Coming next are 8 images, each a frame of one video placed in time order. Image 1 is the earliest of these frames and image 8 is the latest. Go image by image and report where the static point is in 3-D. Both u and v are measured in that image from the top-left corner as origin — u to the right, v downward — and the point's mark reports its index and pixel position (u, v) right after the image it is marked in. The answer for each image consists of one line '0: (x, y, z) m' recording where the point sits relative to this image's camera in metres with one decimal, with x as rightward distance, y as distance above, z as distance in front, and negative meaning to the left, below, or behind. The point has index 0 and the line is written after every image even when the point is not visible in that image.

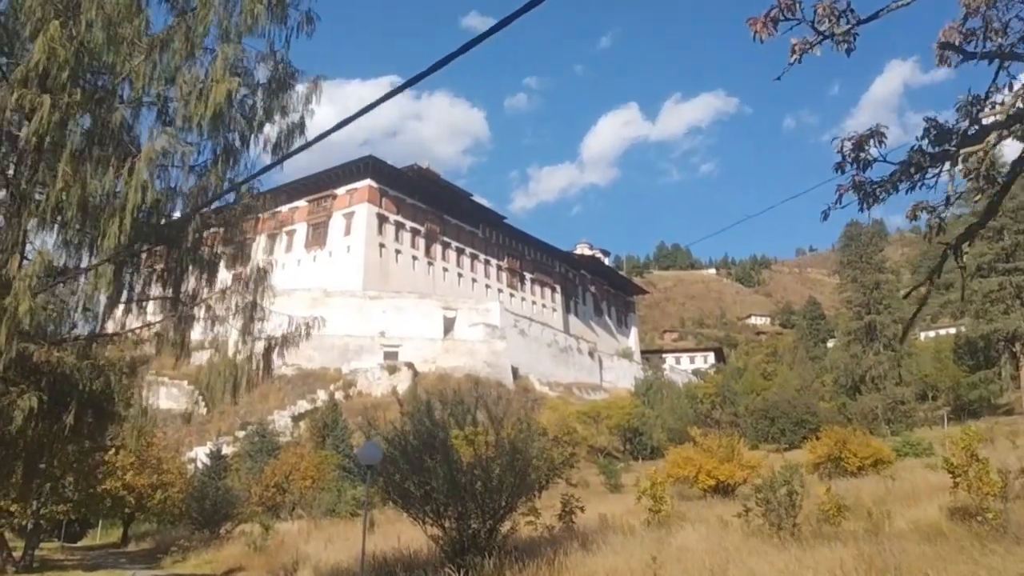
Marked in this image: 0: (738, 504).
0: (+4.8, -4.7, +16.4) m
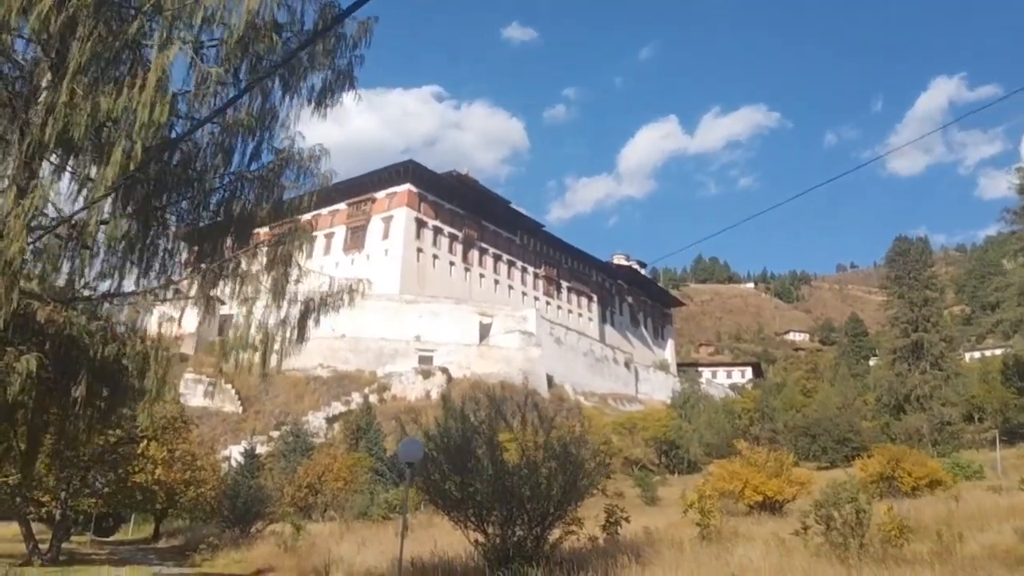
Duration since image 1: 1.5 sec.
0: (+5.6, -4.8, +15.5) m
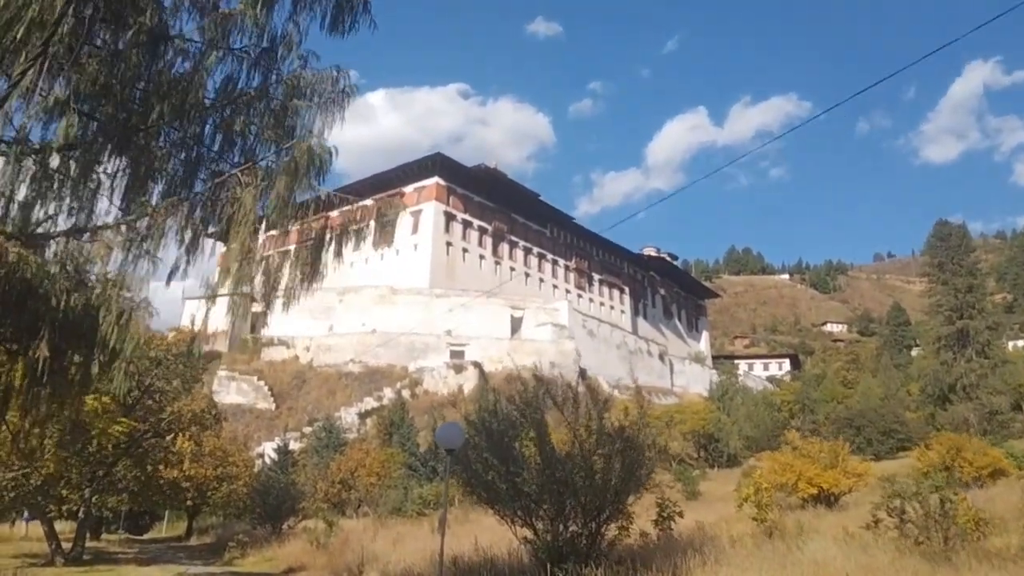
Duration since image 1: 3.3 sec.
0: (+6.4, -4.3, +14.5) m
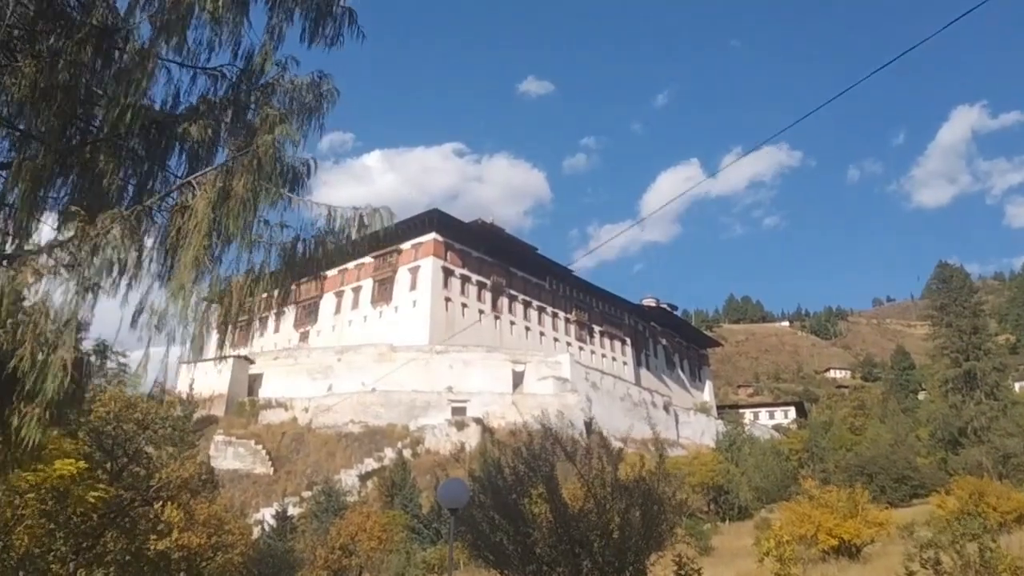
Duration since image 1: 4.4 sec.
0: (+6.6, -5.1, +13.8) m
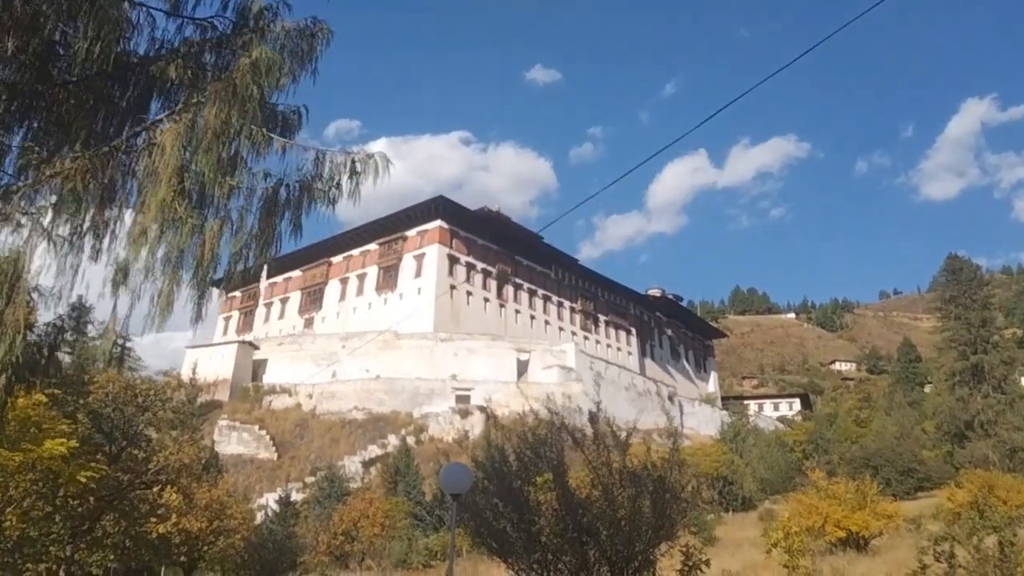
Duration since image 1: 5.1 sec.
0: (+6.6, -4.9, +13.5) m
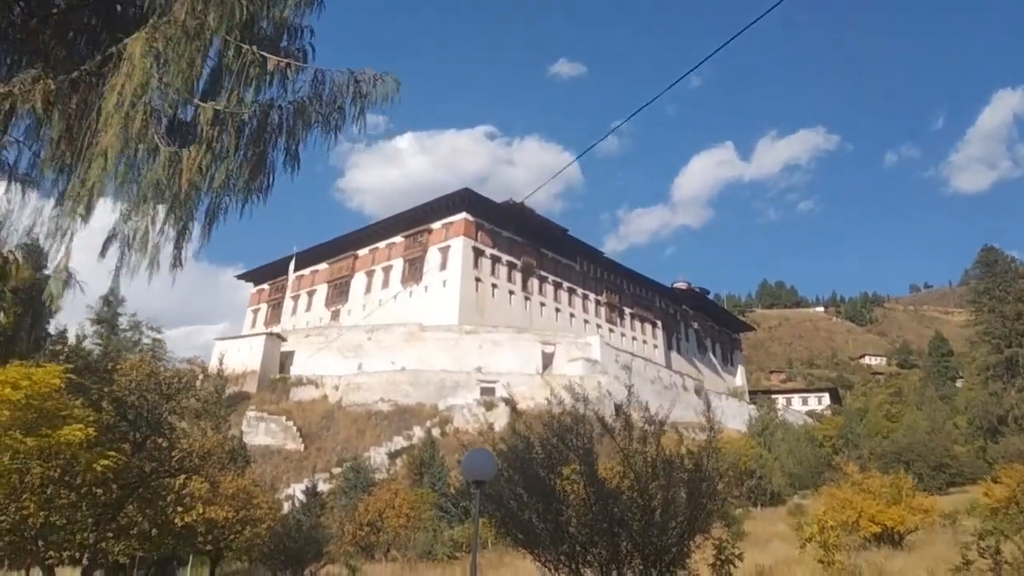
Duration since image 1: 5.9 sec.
0: (+7.1, -4.6, +13.1) m
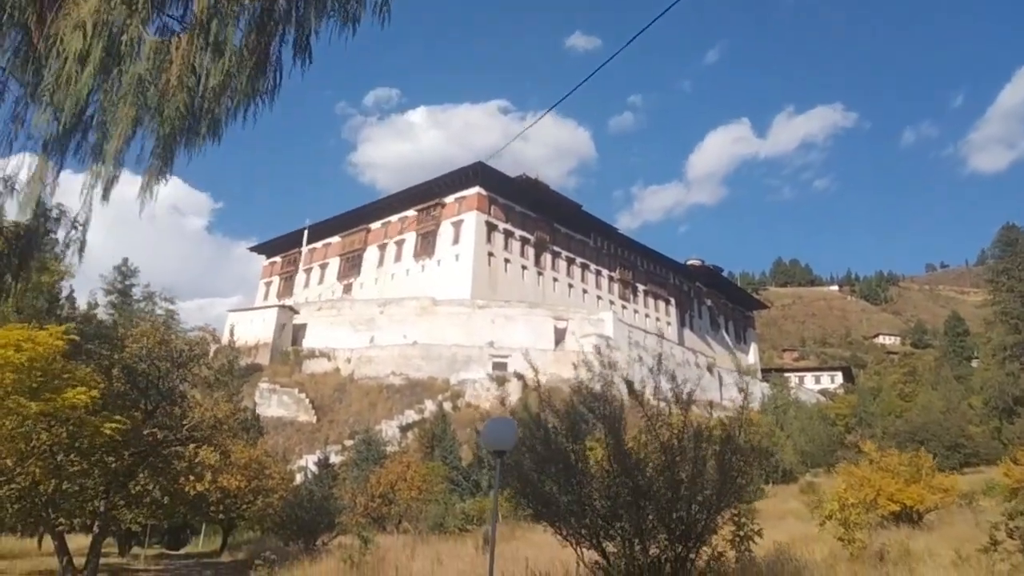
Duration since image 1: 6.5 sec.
0: (+7.3, -4.2, +12.9) m
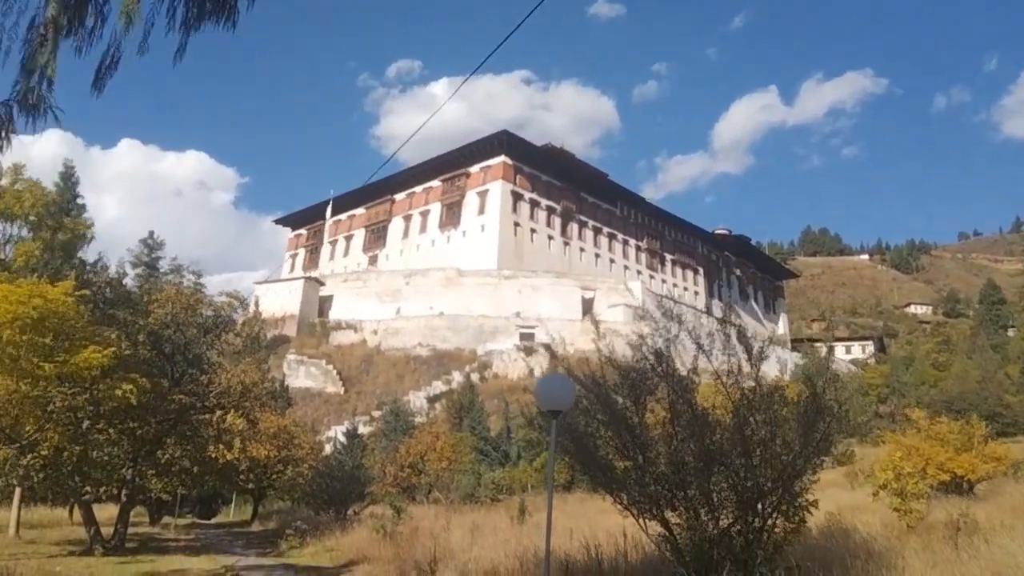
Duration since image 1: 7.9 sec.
0: (+7.9, -3.5, +12.2) m
